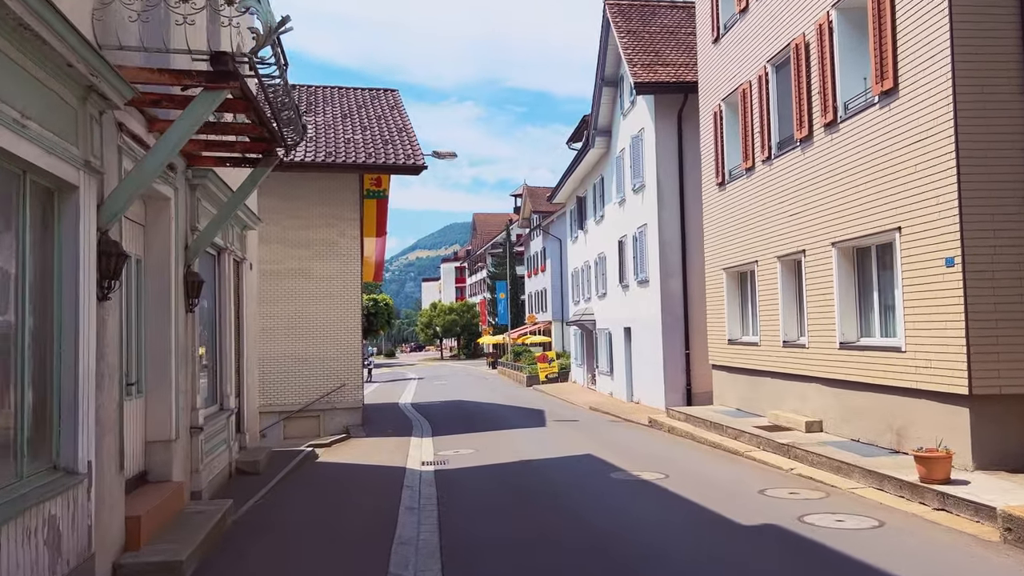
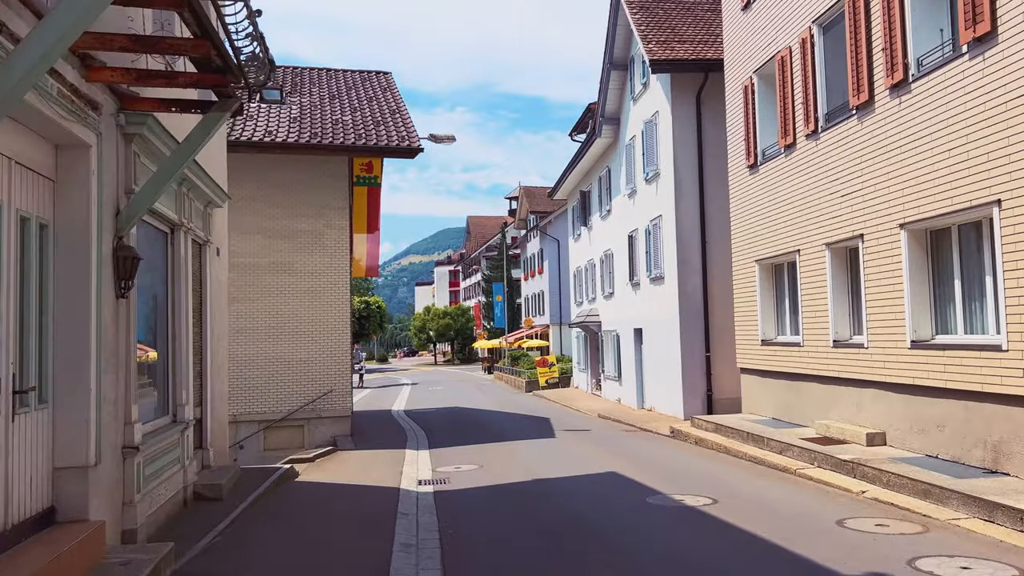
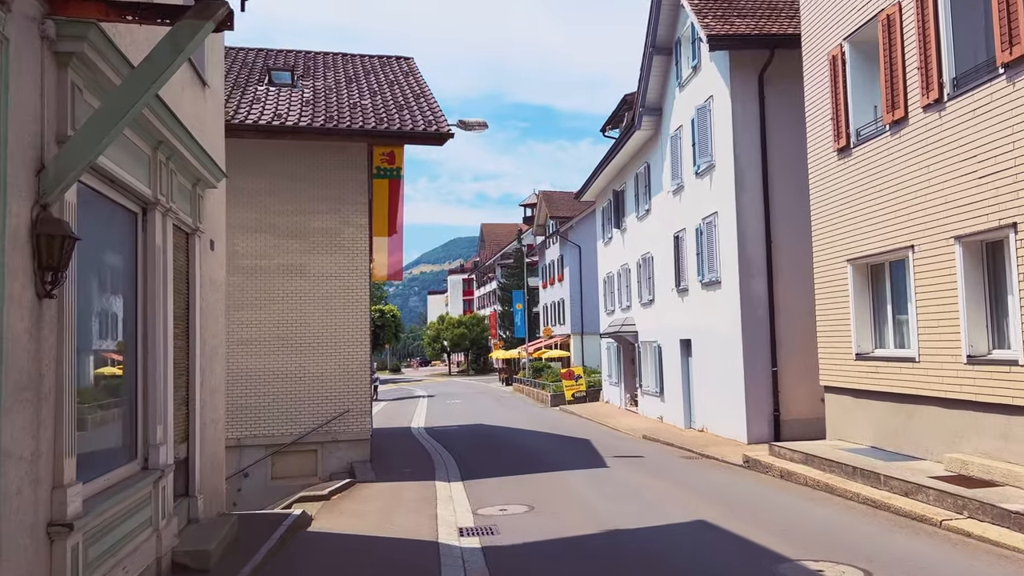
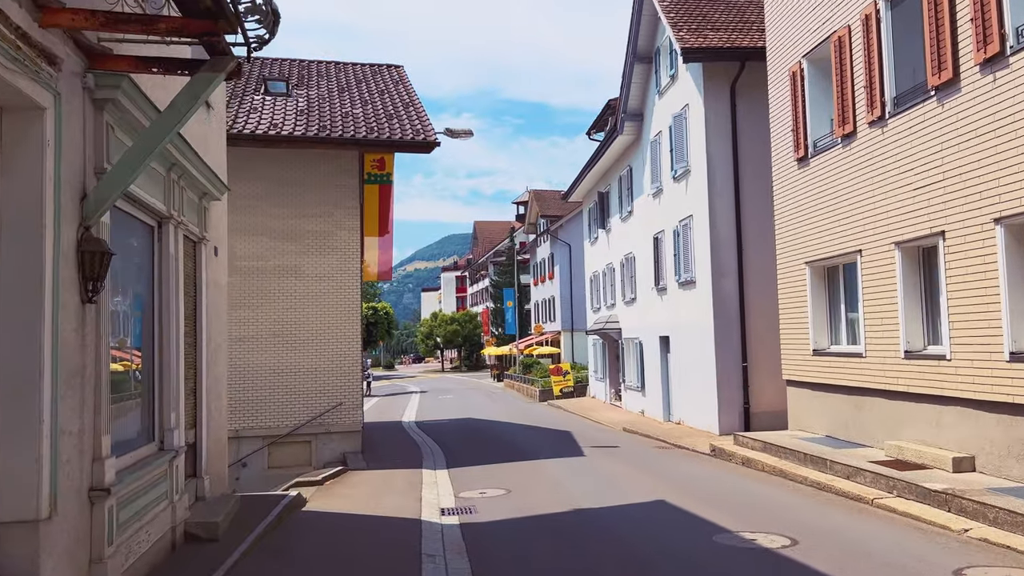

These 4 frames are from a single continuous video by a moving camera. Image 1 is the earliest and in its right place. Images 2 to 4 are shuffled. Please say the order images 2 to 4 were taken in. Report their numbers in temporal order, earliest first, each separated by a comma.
2, 4, 3
